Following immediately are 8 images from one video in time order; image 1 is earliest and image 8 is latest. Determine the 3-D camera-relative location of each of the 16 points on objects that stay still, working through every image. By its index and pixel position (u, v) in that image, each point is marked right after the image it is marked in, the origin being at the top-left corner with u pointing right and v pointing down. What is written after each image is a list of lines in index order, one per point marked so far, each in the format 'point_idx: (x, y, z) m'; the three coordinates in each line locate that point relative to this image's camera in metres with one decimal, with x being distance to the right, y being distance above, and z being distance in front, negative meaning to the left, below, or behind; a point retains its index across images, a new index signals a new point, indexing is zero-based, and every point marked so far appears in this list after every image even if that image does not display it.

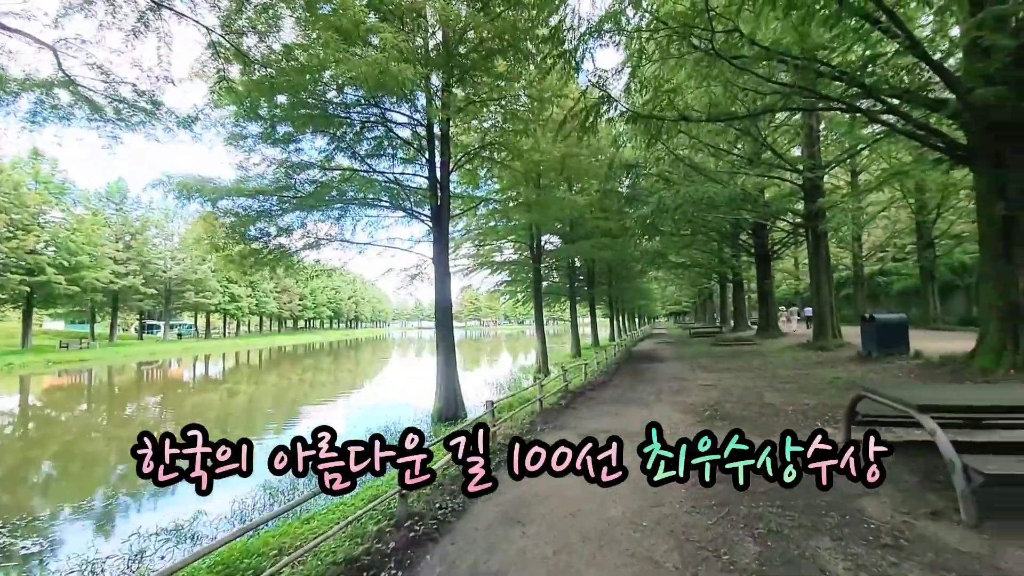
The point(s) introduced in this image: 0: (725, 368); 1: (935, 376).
0: (+5.8, -2.2, +11.5) m
1: (+7.4, -1.5, +7.2) m
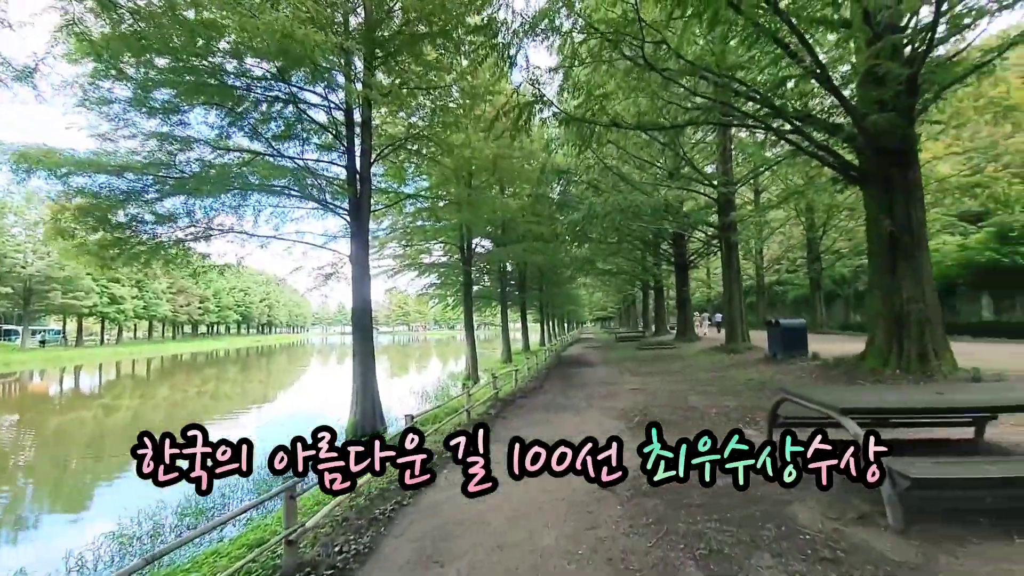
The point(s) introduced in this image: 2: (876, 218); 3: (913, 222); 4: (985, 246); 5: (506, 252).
0: (+3.9, -2.4, +11.8) m
1: (+6.1, -1.7, +7.9) m
2: (+6.7, +1.3, +7.8) m
3: (+7.1, +1.2, +7.4) m
4: (+18.3, +1.5, +16.3) m
5: (-0.3, +1.5, +16.3) m
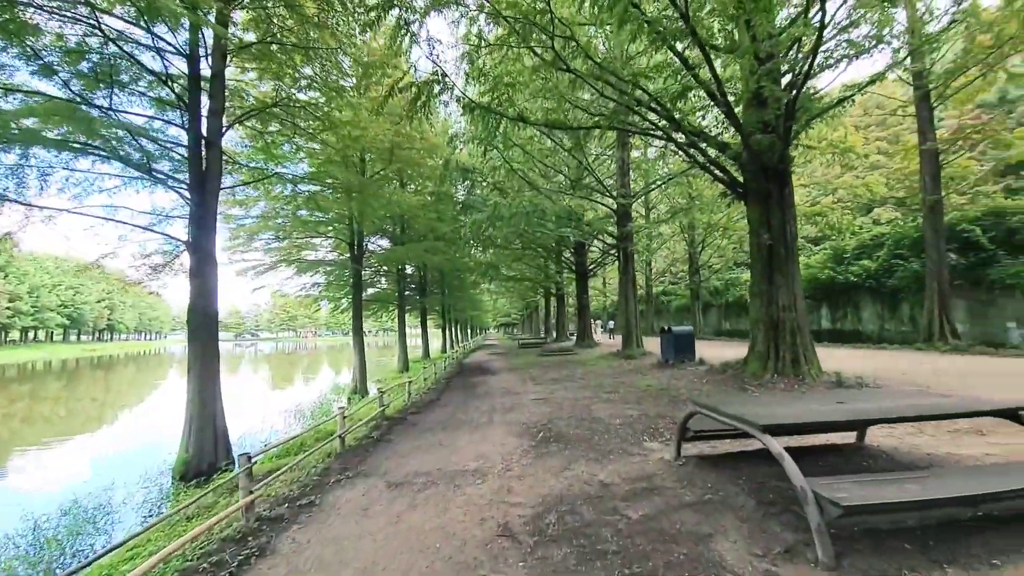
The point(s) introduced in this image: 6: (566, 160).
0: (+1.1, -2.5, +11.5) m
1: (+4.1, -1.8, +8.2) m
2: (+4.8, +1.2, +8.3) m
3: (+5.2, +1.0, +8.0) m
4: (+14.2, +1.0, +19.2) m
5: (-3.9, +1.4, +15.0) m
6: (+2.2, +5.4, +17.6) m
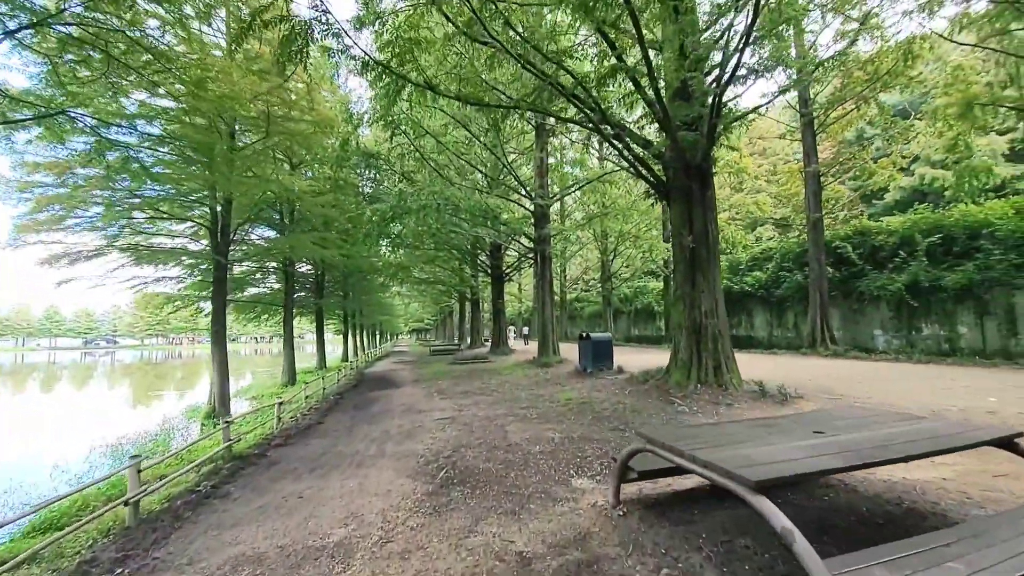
0: (-1.2, -2.6, +10.2) m
1: (+2.4, -1.9, +7.5) m
2: (+3.1, +1.1, +7.9) m
3: (+3.6, +0.9, +7.7) m
4: (+10.1, +0.6, +20.4) m
5: (-6.7, +1.4, +12.8) m
6: (-1.2, +5.3, +16.5) m
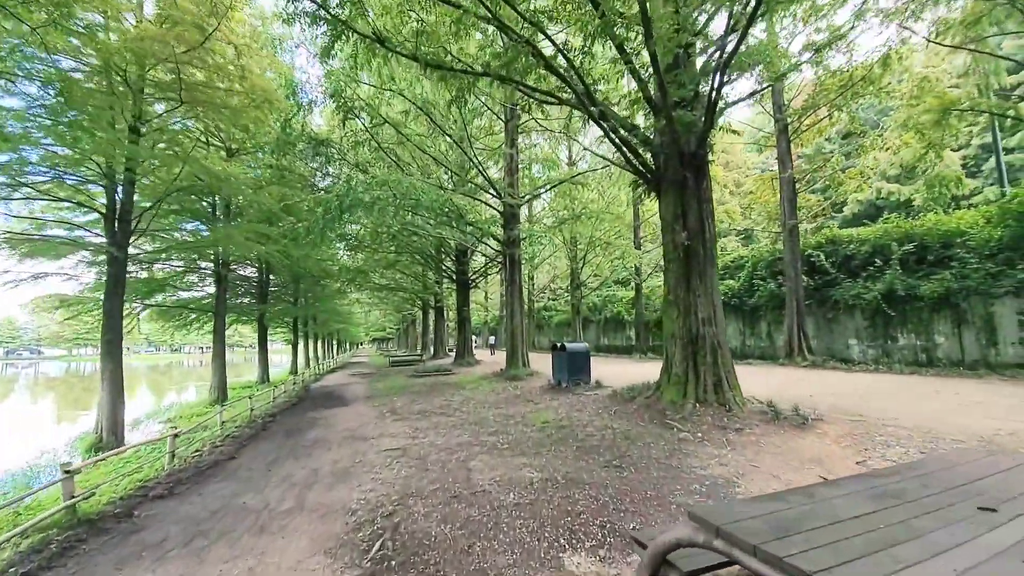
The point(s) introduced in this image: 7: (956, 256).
0: (-1.9, -2.6, +8.8) m
1: (+1.9, -1.9, +6.4) m
2: (+2.6, +1.0, +6.9) m
3: (+3.1, +0.9, +6.7) m
4: (+8.6, +0.1, +19.9) m
5: (-7.6, +1.3, +11.0) m
6: (-2.4, +5.1, +15.2) m
7: (+12.8, +0.9, +12.2) m
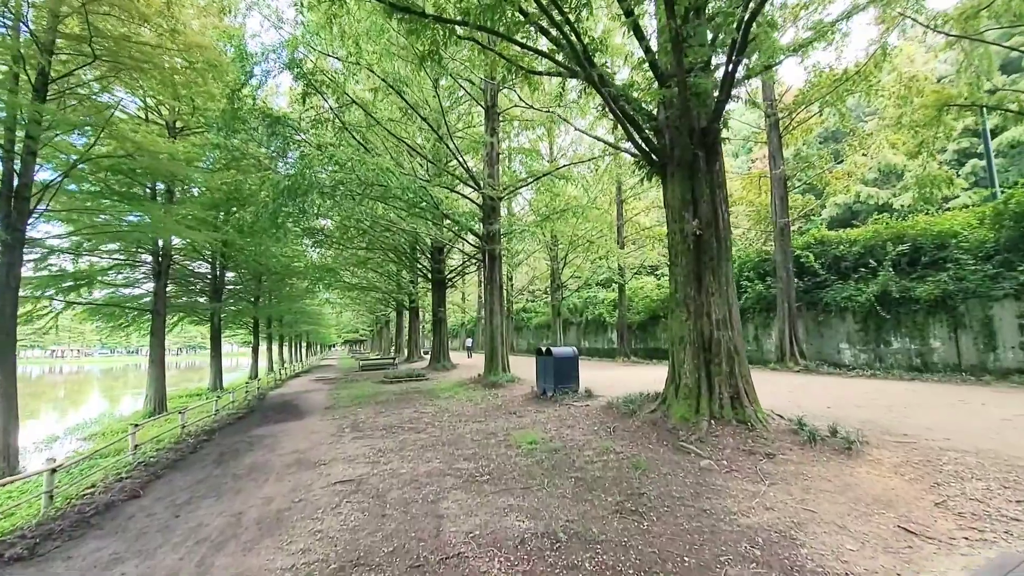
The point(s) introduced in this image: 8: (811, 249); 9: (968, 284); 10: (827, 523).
0: (-2.3, -2.5, +7.6) m
1: (+1.7, -1.9, +5.5) m
2: (+2.4, +1.1, +6.0) m
3: (+2.9, +0.9, +5.8) m
4: (+7.6, +0.1, +19.3) m
5: (-8.0, +1.4, +9.5) m
6: (-3.0, +5.1, +14.0) m
7: (+12.3, +0.8, +11.8) m
8: (+10.7, +1.4, +15.0) m
9: (+11.8, +0.1, +10.8) m
10: (+2.3, -1.7, +3.1) m
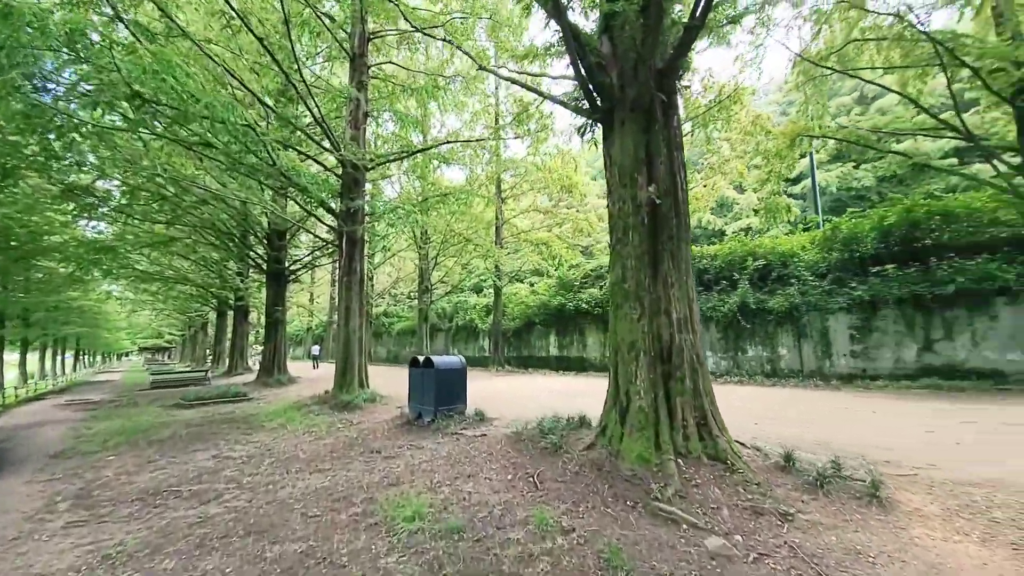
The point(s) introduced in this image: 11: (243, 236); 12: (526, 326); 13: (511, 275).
0: (-3.9, -2.2, +4.4) m
1: (+0.6, -1.7, +3.7) m
2: (+1.2, +1.2, +4.4) m
3: (+1.7, +1.0, +4.5) m
4: (+1.8, -0.2, +18.7) m
5: (-9.7, +2.1, +4.4) m
6: (-6.3, +5.4, +10.4) m
7: (+8.7, +0.4, +13.1) m
8: (+6.3, +1.0, +15.7) m
9: (+8.5, -0.3, +12.1) m
10: (+2.0, -1.6, +1.7) m
11: (-10.2, +2.1, +15.8) m
12: (+0.6, -1.7, +19.1) m
13: (-0.1, +0.7, +19.6) m
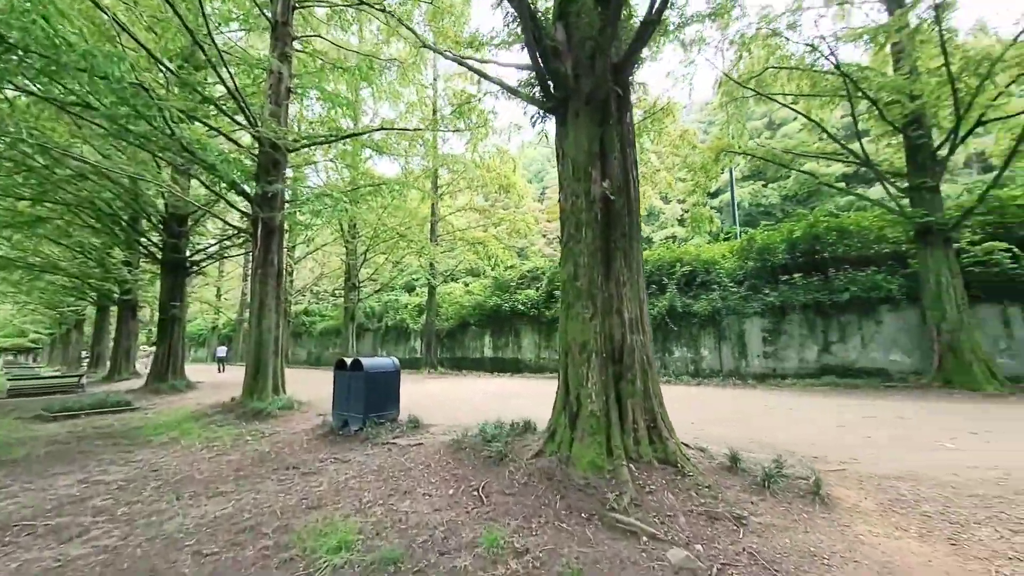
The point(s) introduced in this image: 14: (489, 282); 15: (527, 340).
0: (-4.4, -2.1, +3.3) m
1: (+0.1, -1.7, +3.4) m
2: (+0.7, +1.2, +4.3) m
3: (+1.2, +1.0, +4.4) m
4: (-1.0, -0.2, +18.4) m
5: (-10.1, +2.3, +2.5) m
6: (-7.6, +5.6, +9.0) m
7: (+6.7, +0.2, +14.1) m
8: (+3.9, +0.9, +16.2) m
9: (+6.6, -0.5, +12.9) m
10: (+1.9, -1.6, +1.6) m
11: (-12.4, +2.3, +13.6) m
12: (-2.3, -1.7, +18.6) m
13: (-3.0, +0.7, +19.0) m
14: (-1.0, +0.3, +18.6) m
15: (+0.6, -2.2, +17.5) m
